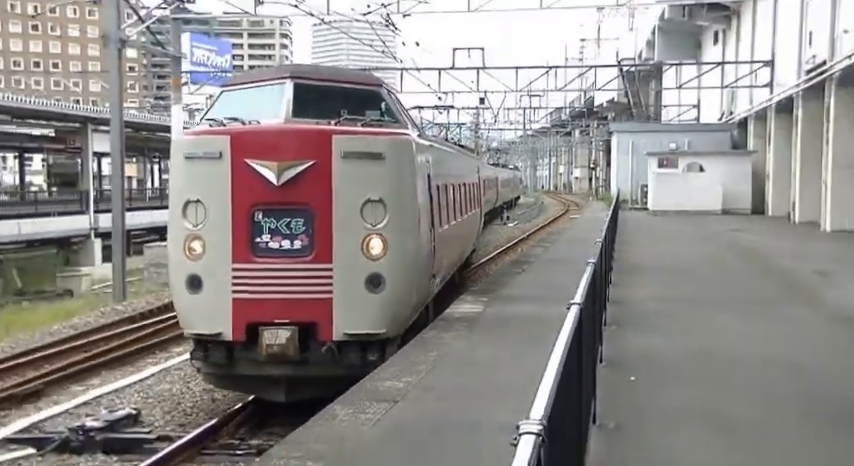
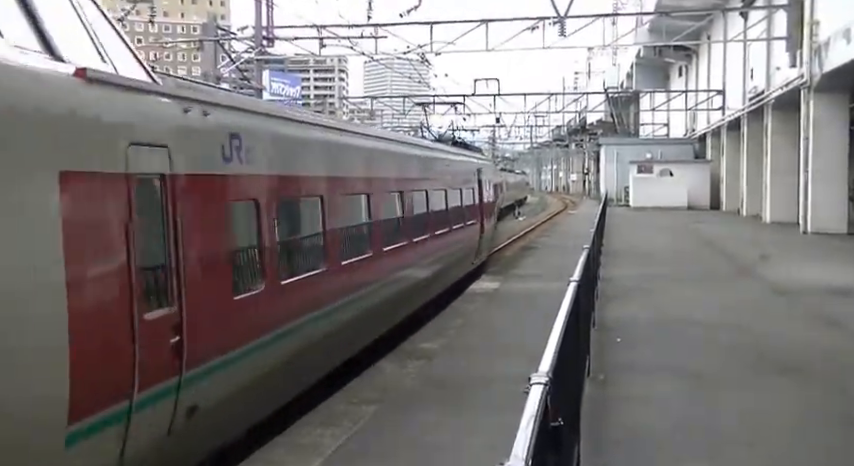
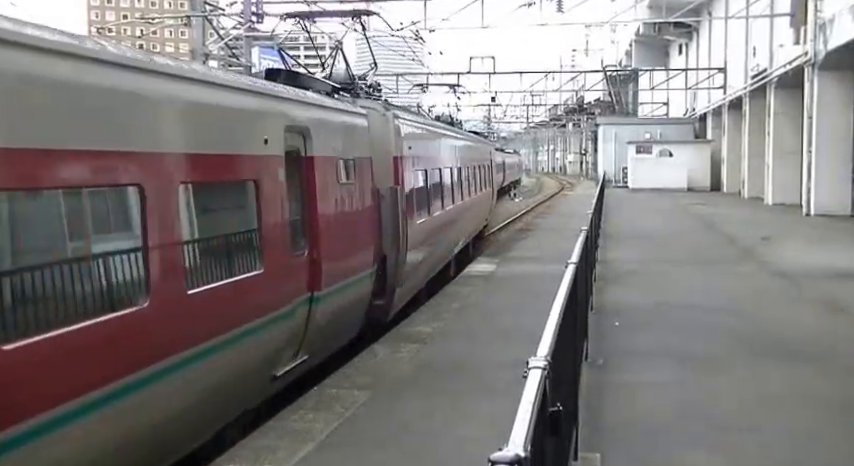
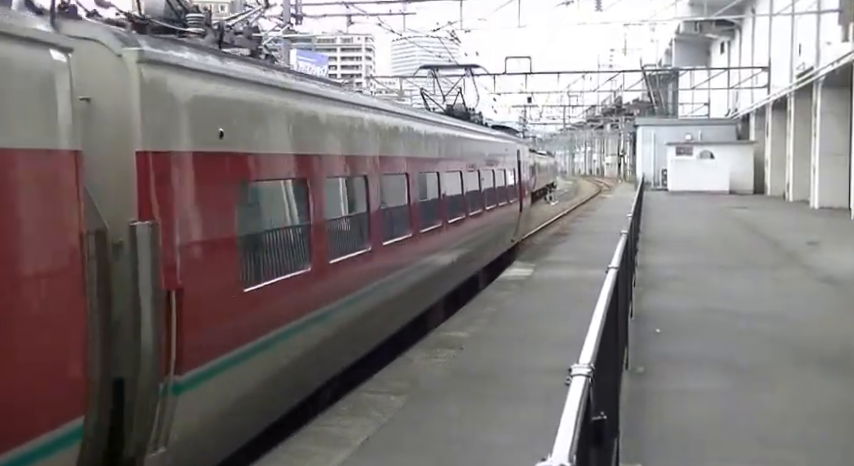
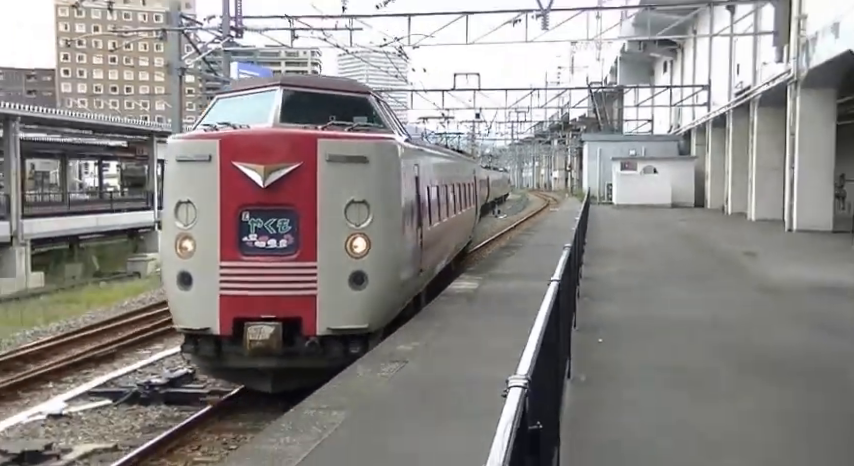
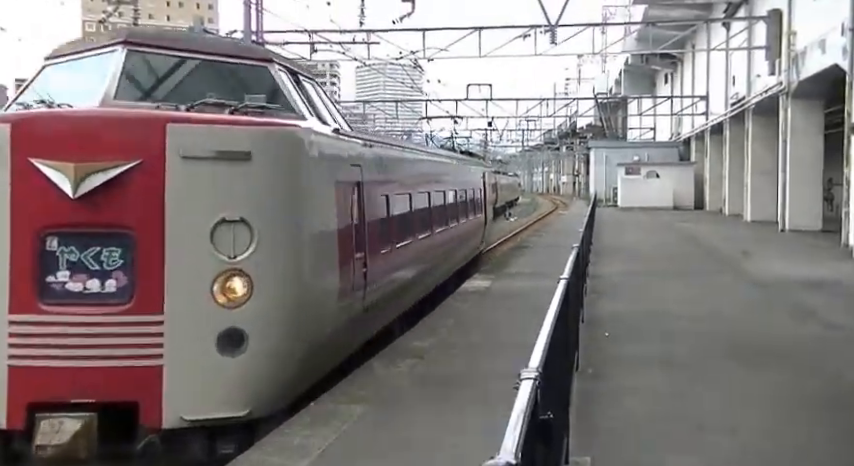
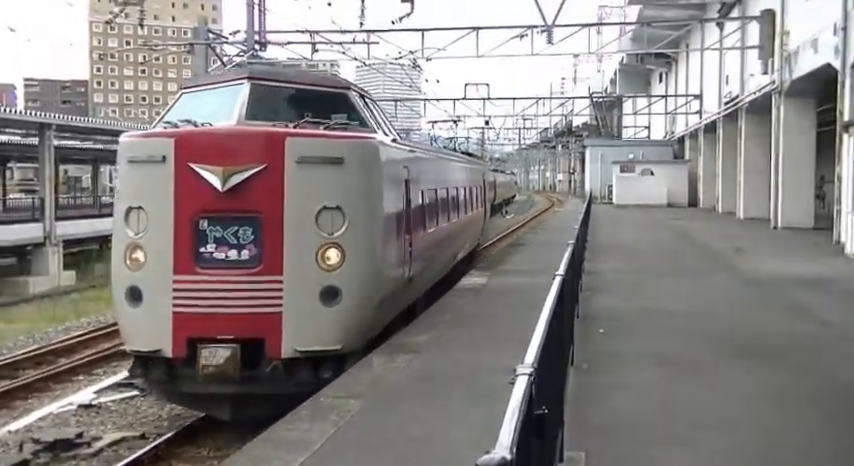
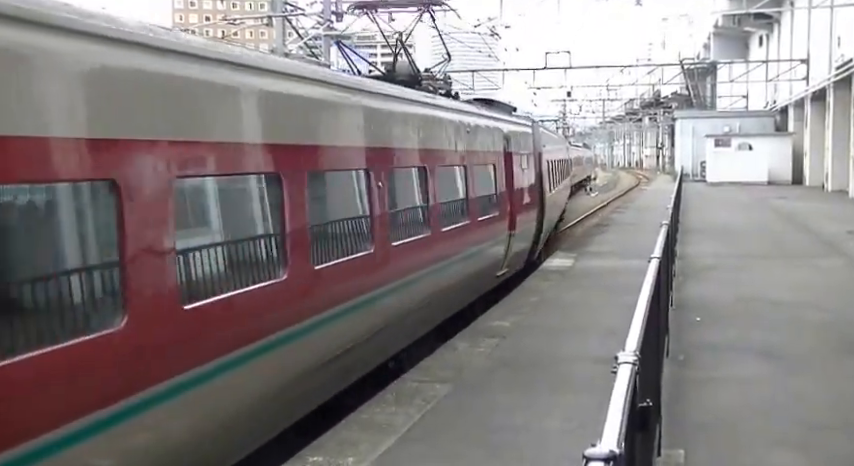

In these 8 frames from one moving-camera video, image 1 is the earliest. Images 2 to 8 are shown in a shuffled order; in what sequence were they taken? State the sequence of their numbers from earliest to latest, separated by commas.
5, 7, 6, 2, 3, 4, 8
